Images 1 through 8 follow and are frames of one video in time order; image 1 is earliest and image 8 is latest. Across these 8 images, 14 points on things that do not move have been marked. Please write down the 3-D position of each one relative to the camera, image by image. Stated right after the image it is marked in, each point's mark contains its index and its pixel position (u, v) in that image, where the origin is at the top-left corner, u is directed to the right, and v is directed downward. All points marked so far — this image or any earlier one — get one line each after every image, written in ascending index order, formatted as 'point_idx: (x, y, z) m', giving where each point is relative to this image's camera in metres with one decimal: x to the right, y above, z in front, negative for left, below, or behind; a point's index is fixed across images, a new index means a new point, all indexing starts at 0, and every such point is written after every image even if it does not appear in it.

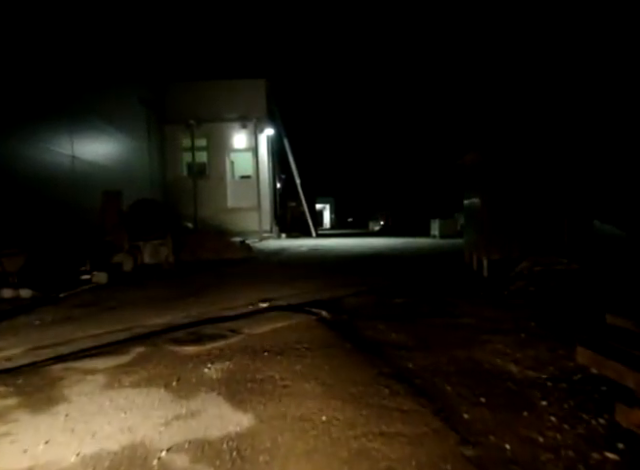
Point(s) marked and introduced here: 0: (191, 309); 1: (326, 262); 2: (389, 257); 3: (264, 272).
0: (-1.7, -1.0, +6.1) m
1: (+0.2, -0.7, +11.7) m
2: (+1.8, -0.6, +11.9) m
3: (-1.2, -0.8, +10.3) m
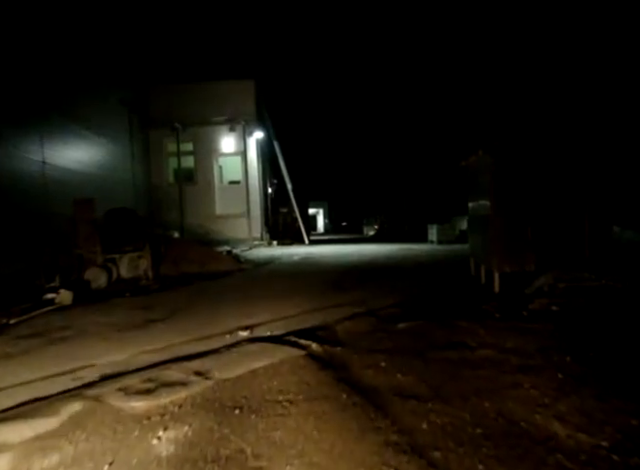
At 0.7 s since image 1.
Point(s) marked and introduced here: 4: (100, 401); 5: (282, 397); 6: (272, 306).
0: (-1.8, -1.2, +5.1) m
1: (0.0, -0.9, +10.8) m
2: (+1.6, -0.8, +11.0) m
3: (-1.4, -1.0, +9.4) m
4: (-1.6, -1.2, +3.3) m
5: (-0.3, -1.2, +3.3) m
6: (-0.7, -1.1, +6.8) m
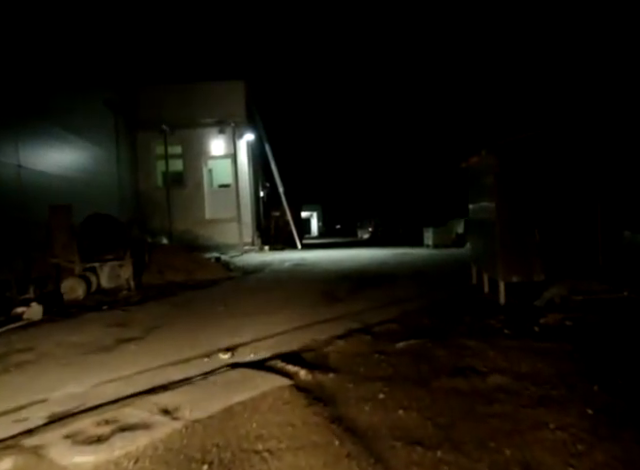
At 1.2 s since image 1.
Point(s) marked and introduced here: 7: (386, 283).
0: (-1.9, -1.3, +4.6) m
1: (-0.1, -1.1, +10.2) m
2: (+1.4, -0.9, +10.5) m
3: (-1.6, -1.2, +8.8) m
4: (-1.7, -1.3, +2.7) m
5: (-0.4, -1.3, +2.8) m
6: (-0.8, -1.2, +6.2) m
7: (+1.3, -1.0, +9.0) m
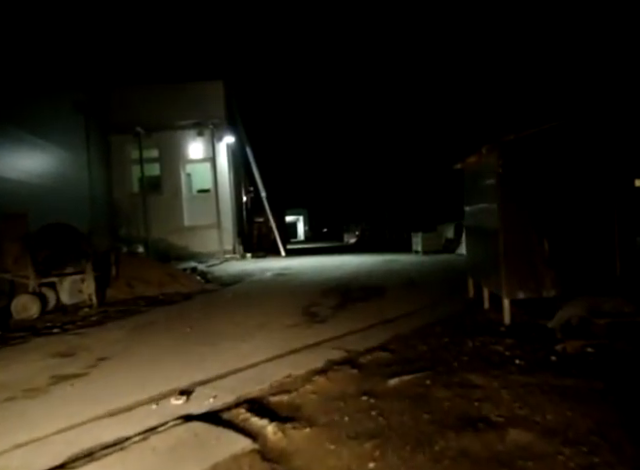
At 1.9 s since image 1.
0: (-2.1, -1.4, +3.6) m
1: (-0.5, -1.2, +9.4) m
2: (+1.1, -1.1, +9.7) m
3: (-1.9, -1.3, +7.9) m
4: (-1.8, -1.4, +1.8) m
5: (-0.5, -1.4, +1.9) m
6: (-1.1, -1.3, +5.3) m
7: (+1.0, -1.1, +8.2) m
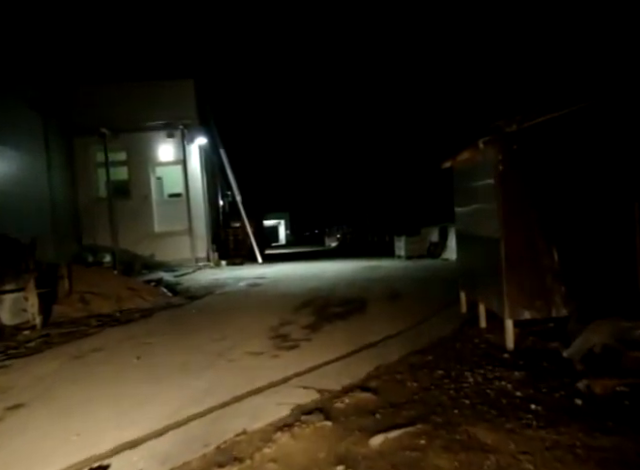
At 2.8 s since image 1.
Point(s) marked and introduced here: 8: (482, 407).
0: (-2.3, -1.6, +2.6) m
1: (-0.9, -1.4, +8.4) m
2: (+0.6, -1.2, +8.7) m
3: (-2.3, -1.5, +6.9) m
4: (-2.0, -1.5, +0.8) m
5: (-0.7, -1.5, +0.9) m
6: (-1.4, -1.5, +4.3) m
7: (+0.6, -1.2, +7.3) m
8: (+1.2, -1.3, +3.4) m
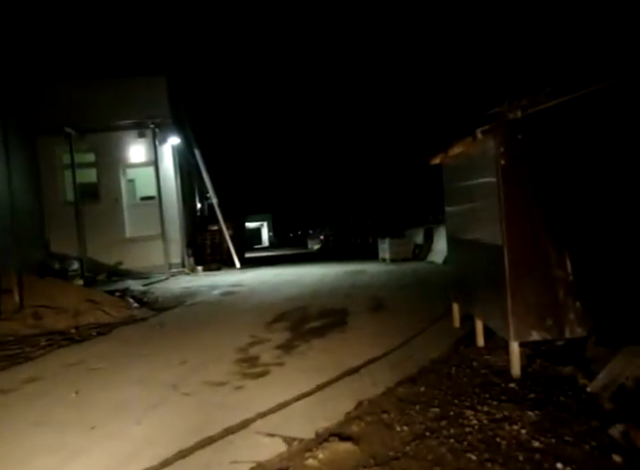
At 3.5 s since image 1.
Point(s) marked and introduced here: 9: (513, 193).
0: (-2.5, -1.7, +1.7) m
1: (-1.3, -1.5, +7.6) m
2: (+0.2, -1.3, +8.0) m
3: (-2.6, -1.6, +6.0) m
4: (-2.1, -1.6, -0.1) m
5: (-0.8, -1.6, +0.1) m
6: (-1.6, -1.5, +3.5) m
7: (+0.2, -1.3, +6.5) m
8: (+1.0, -1.3, +2.7) m
9: (+1.7, +0.4, +3.9) m
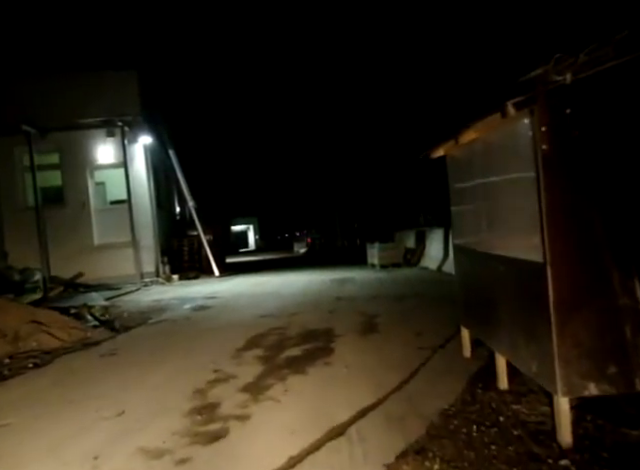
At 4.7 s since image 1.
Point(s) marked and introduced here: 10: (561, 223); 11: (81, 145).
0: (-2.6, -1.8, +0.5) m
1: (-1.6, -1.6, +6.4) m
2: (-0.1, -1.4, +6.8) m
3: (-2.8, -1.8, +4.7) m
4: (-2.1, -1.7, -1.3) m
5: (-0.8, -1.7, -1.1) m
6: (-1.8, -1.7, +2.3) m
7: (0.0, -1.4, +5.3) m
8: (+0.9, -1.4, +1.5) m
9: (+1.5, +0.3, +2.8) m
10: (+1.5, +0.1, +2.8) m
11: (-8.3, +3.2, +16.0) m
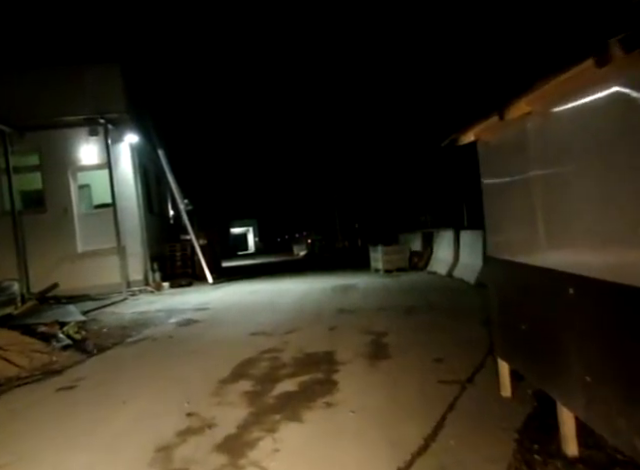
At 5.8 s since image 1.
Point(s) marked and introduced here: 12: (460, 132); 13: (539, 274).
0: (-2.6, -1.9, -0.6) m
1: (-1.6, -1.7, +5.3) m
2: (-0.1, -1.5, +5.7) m
3: (-2.8, -1.9, +3.7) m
4: (-2.1, -1.8, -2.4) m
5: (-0.8, -1.7, -2.1) m
6: (-1.8, -1.8, +1.2) m
7: (0.0, -1.5, +4.2) m
8: (+0.9, -1.5, +0.4) m
9: (+1.4, +0.2, +1.7) m
10: (+1.5, 0.0, +1.7) m
11: (-8.4, +3.0, +14.9) m
12: (+1.2, +0.9, +3.9) m
13: (+1.5, -0.3, +2.9) m
